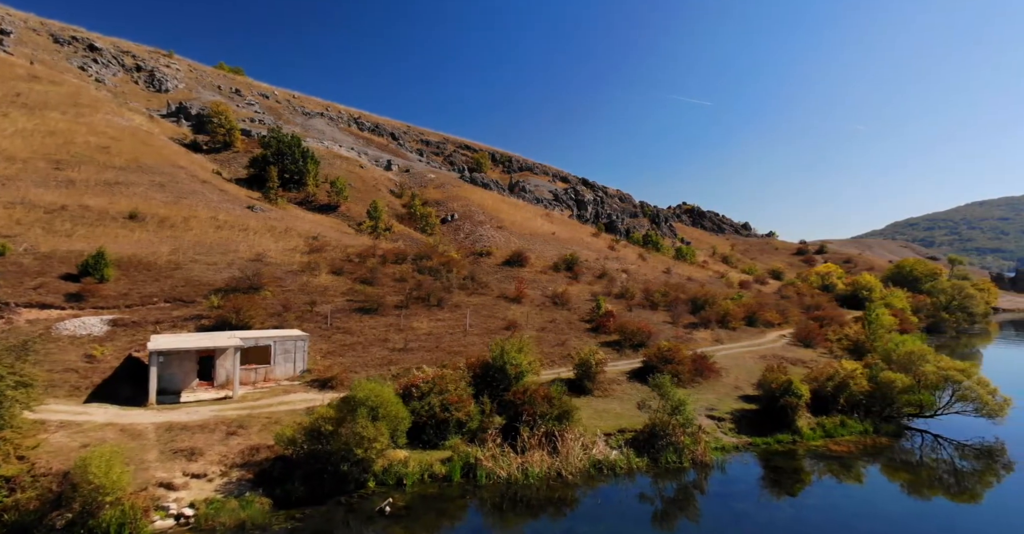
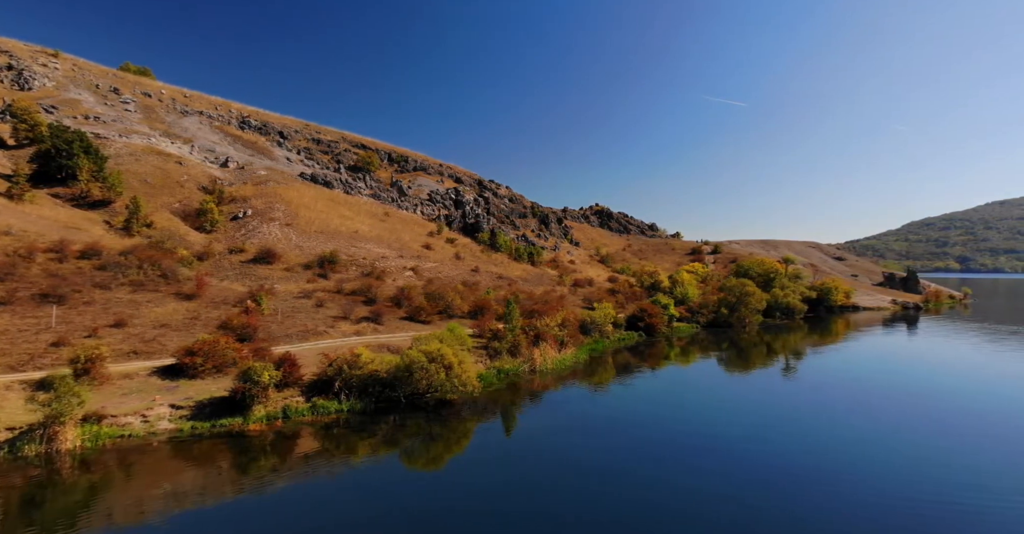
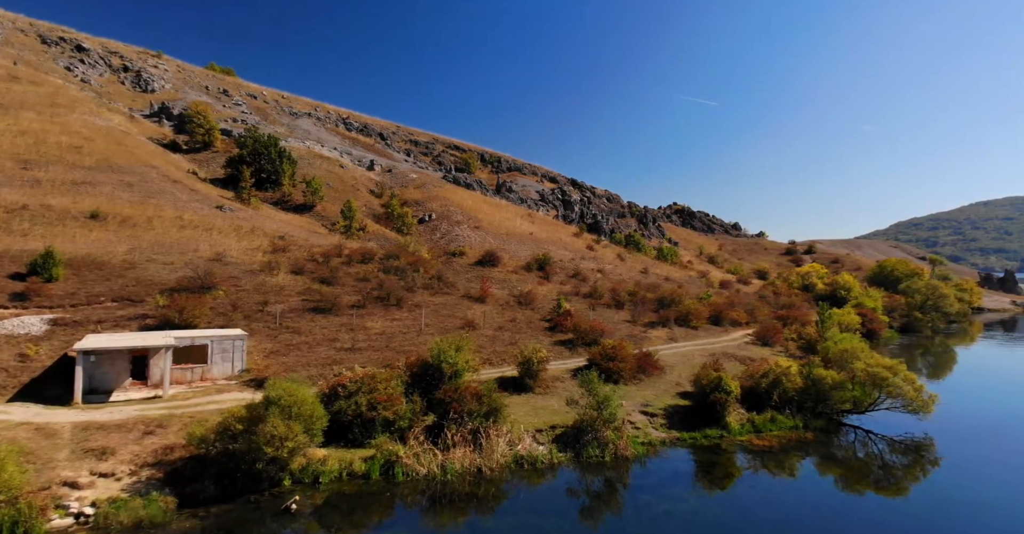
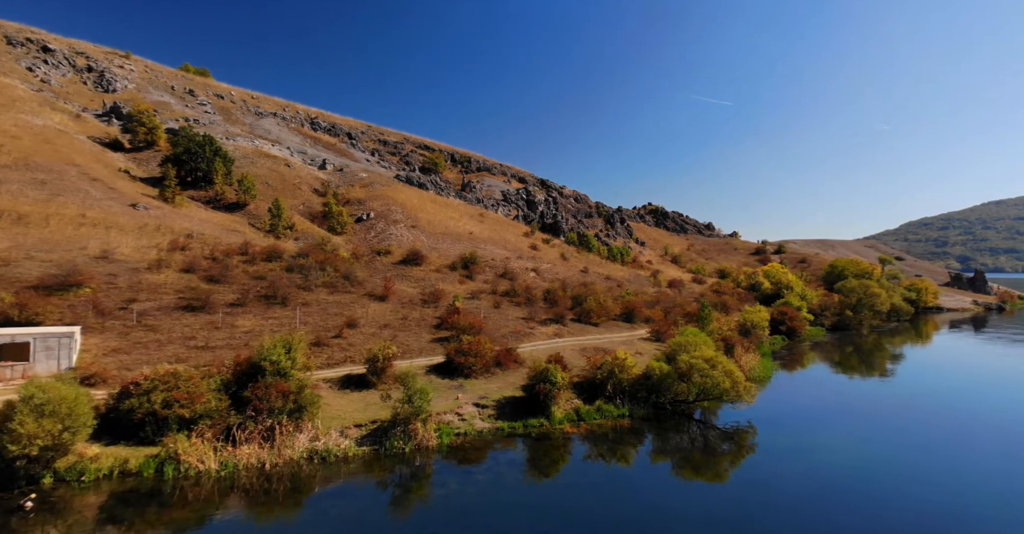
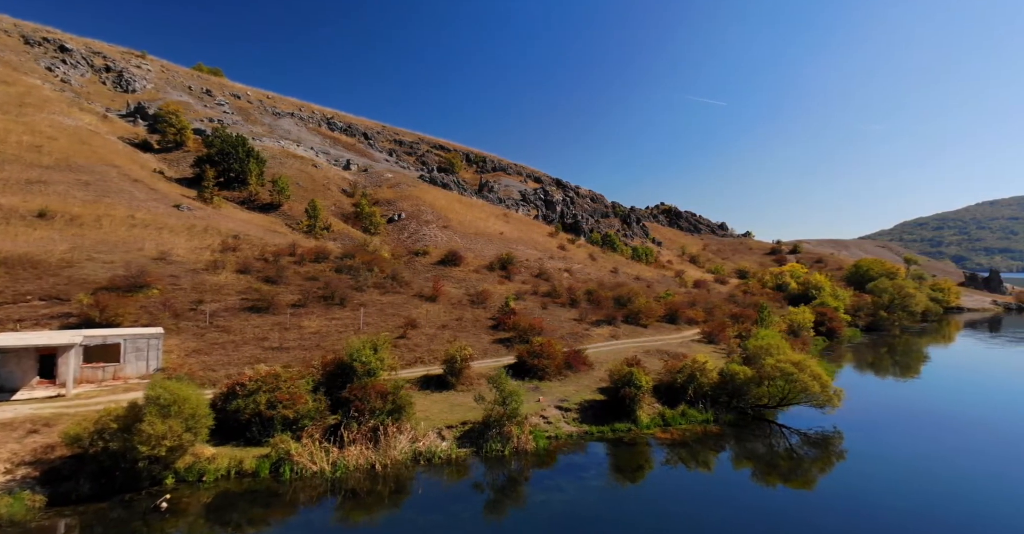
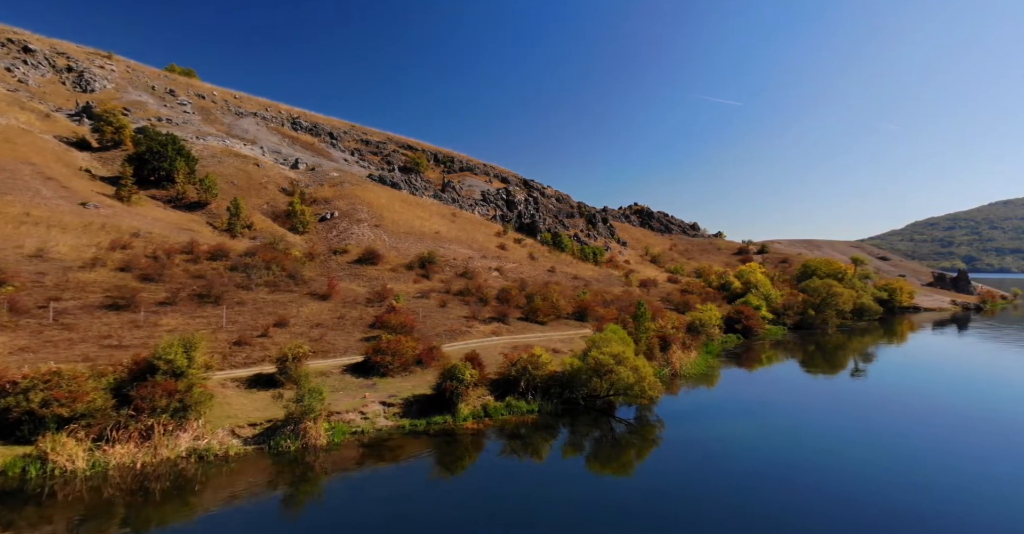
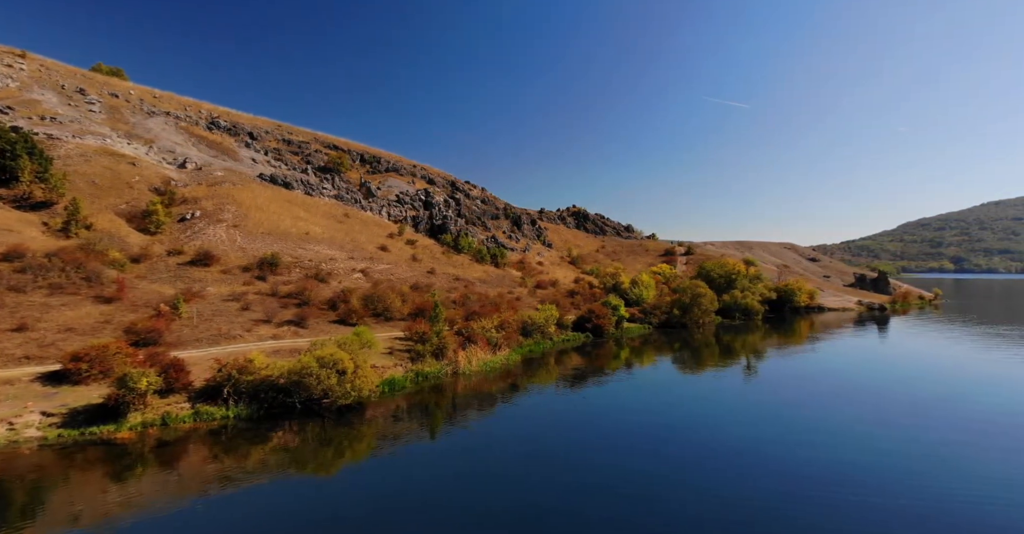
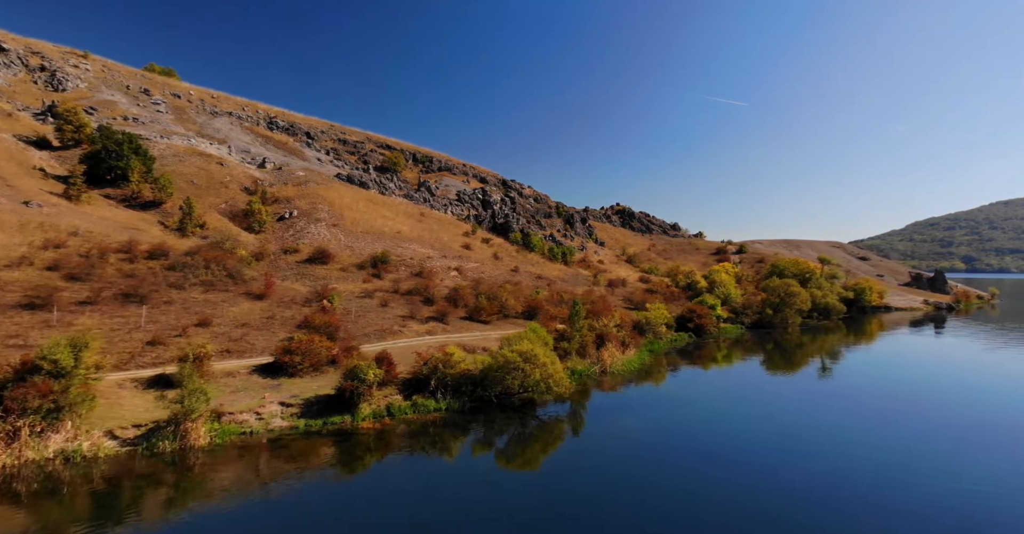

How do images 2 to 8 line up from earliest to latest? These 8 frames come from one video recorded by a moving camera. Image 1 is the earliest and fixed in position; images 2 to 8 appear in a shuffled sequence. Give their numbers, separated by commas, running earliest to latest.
3, 5, 4, 6, 8, 2, 7
